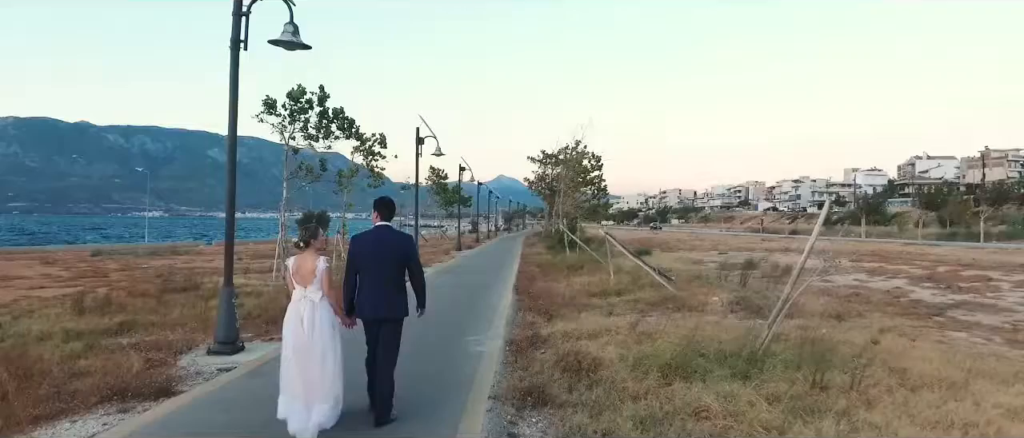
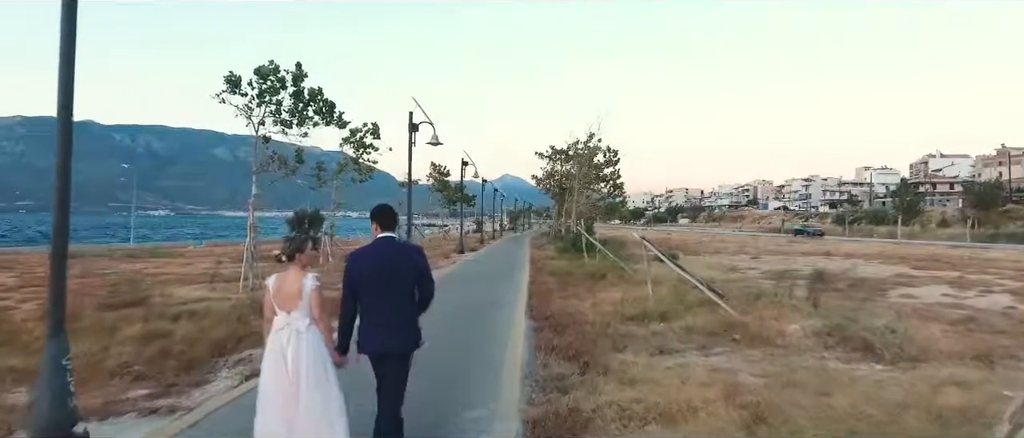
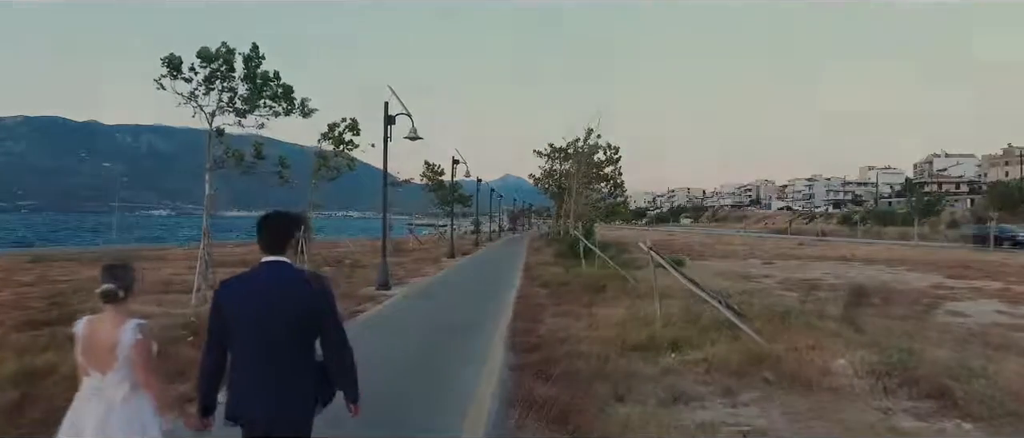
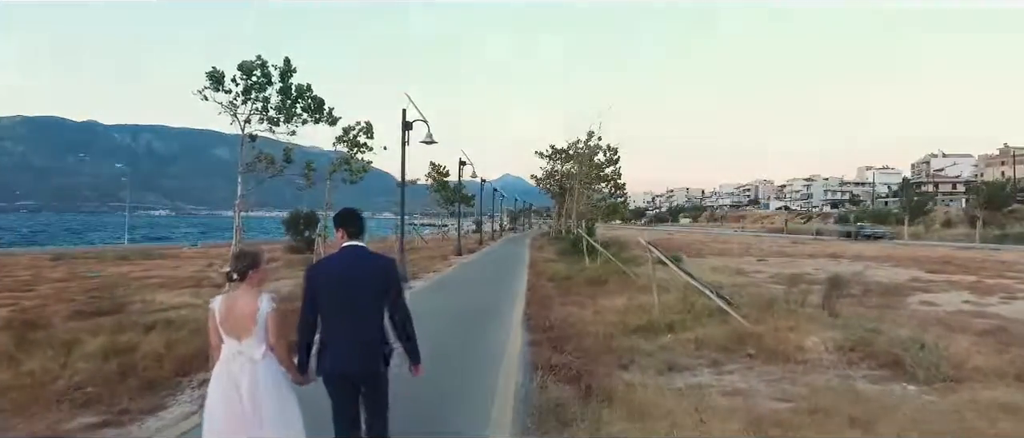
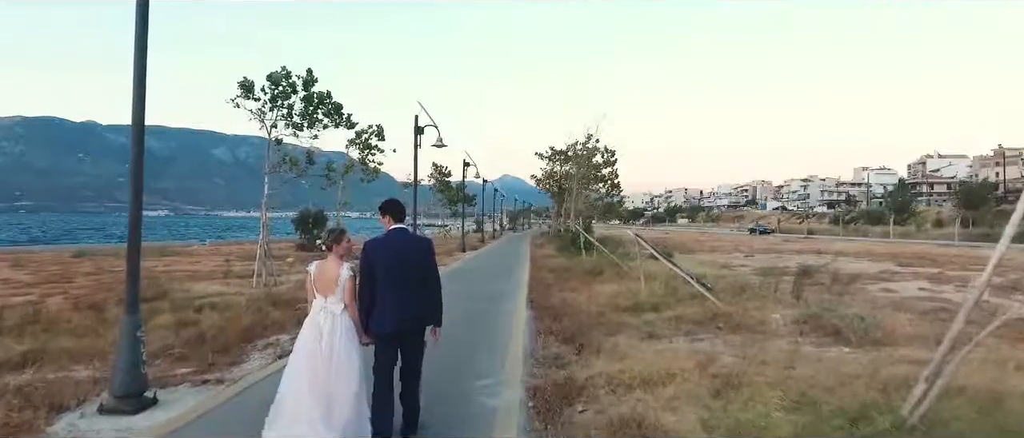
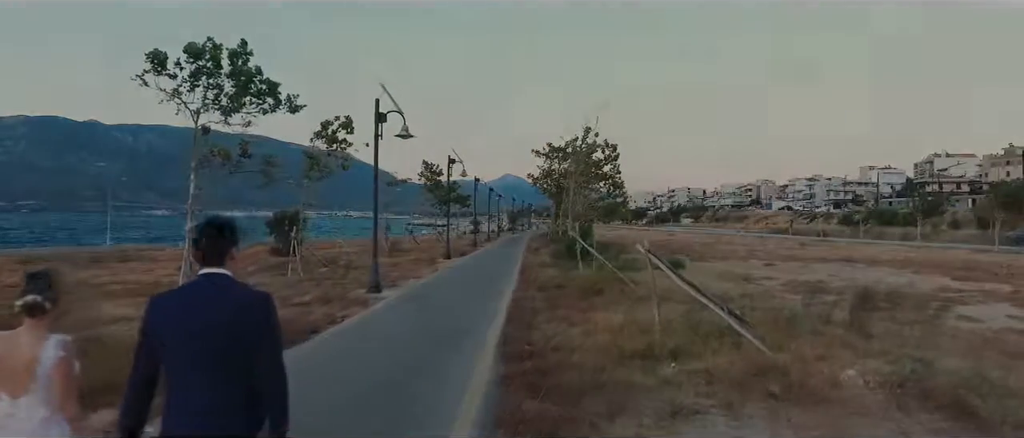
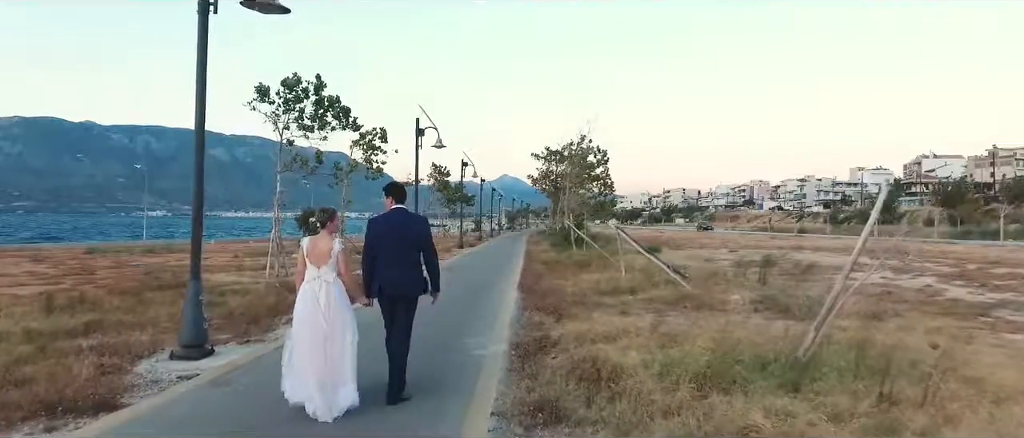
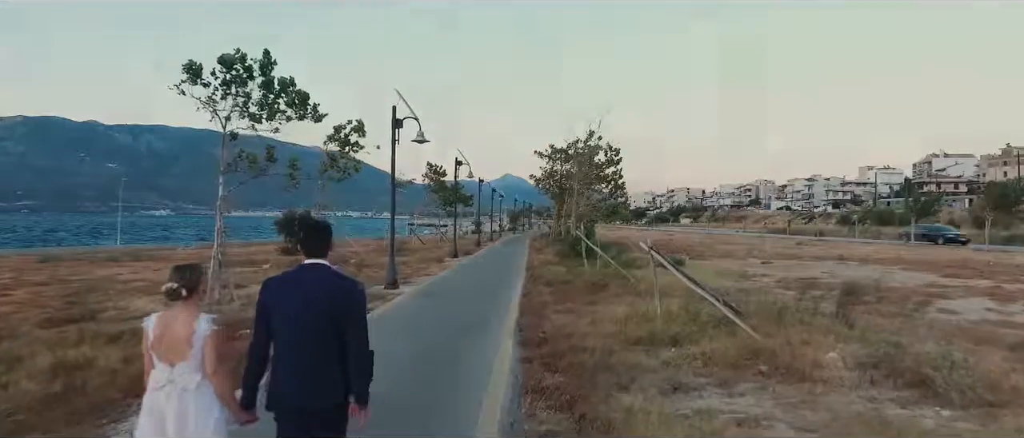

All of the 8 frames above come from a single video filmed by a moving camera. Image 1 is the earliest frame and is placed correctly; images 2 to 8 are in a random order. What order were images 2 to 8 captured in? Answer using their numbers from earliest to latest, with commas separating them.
7, 5, 2, 4, 8, 3, 6
